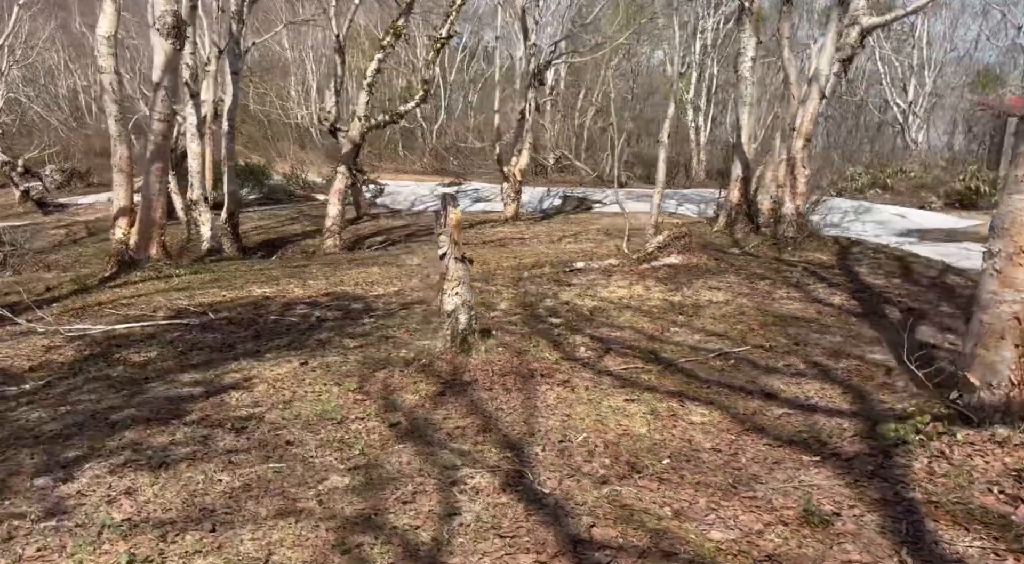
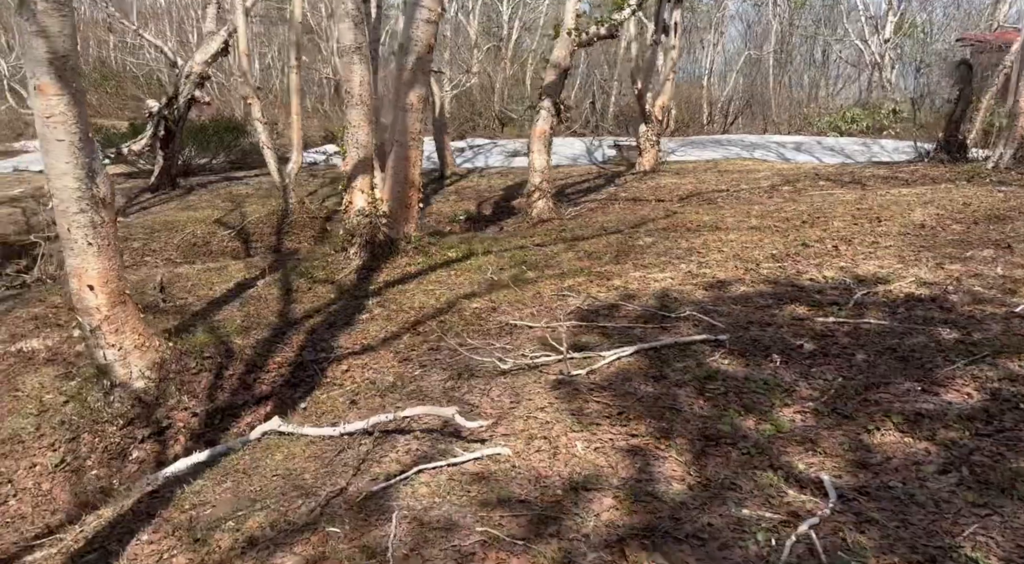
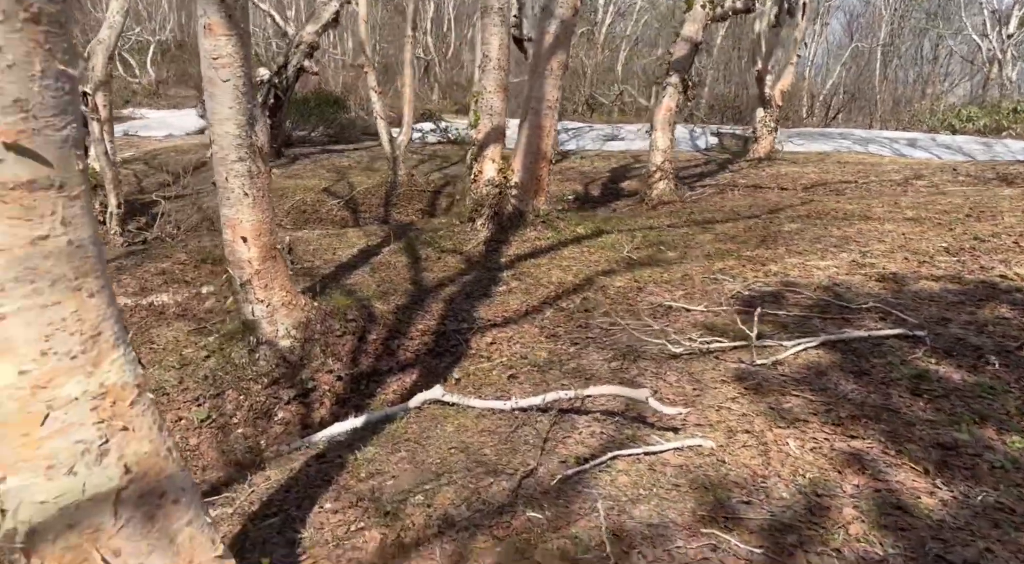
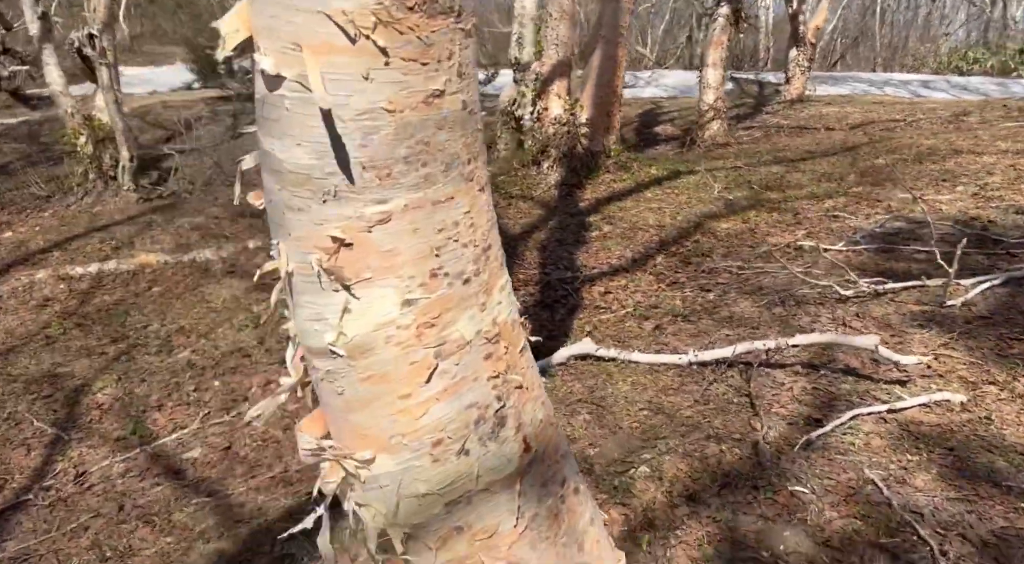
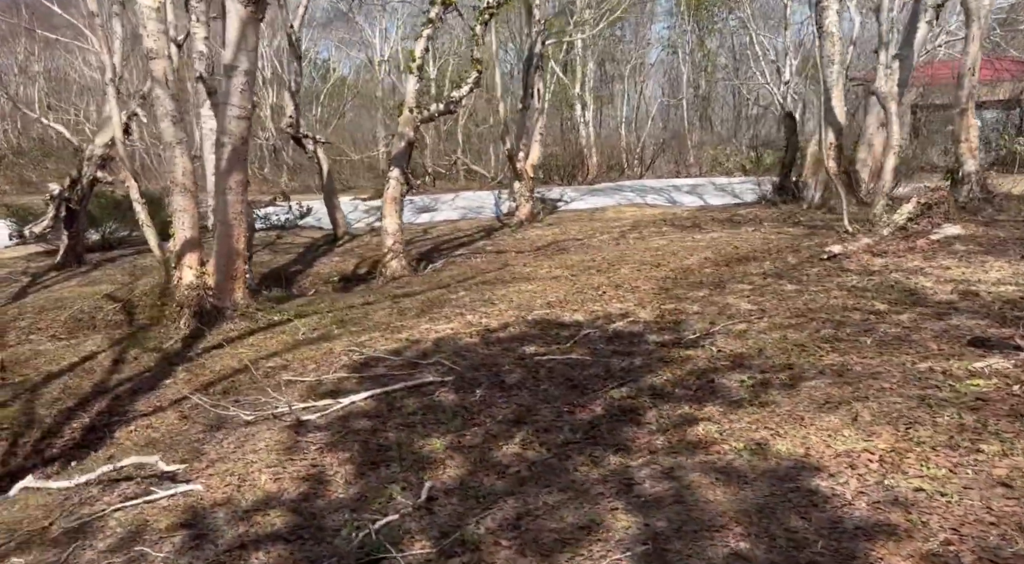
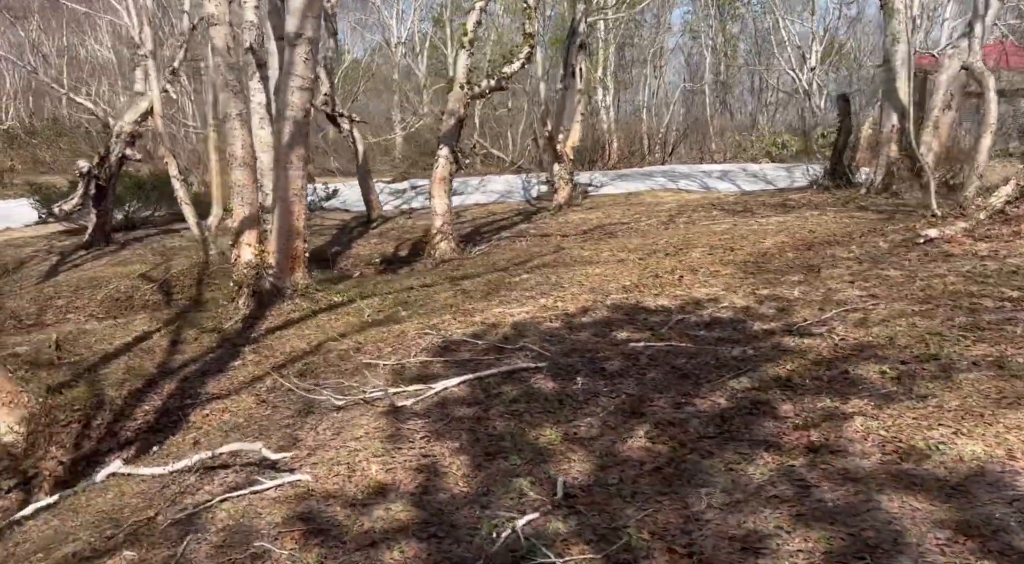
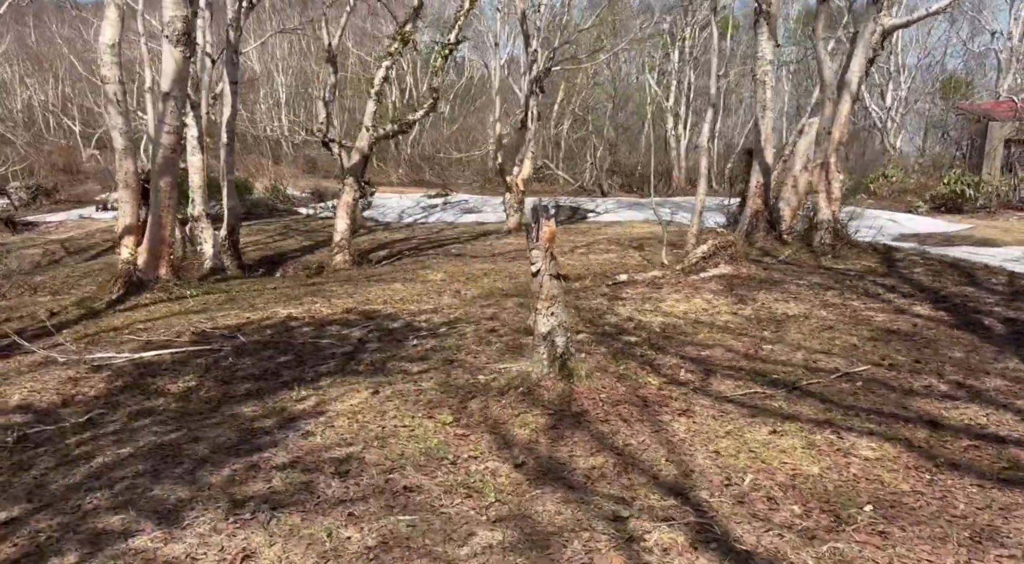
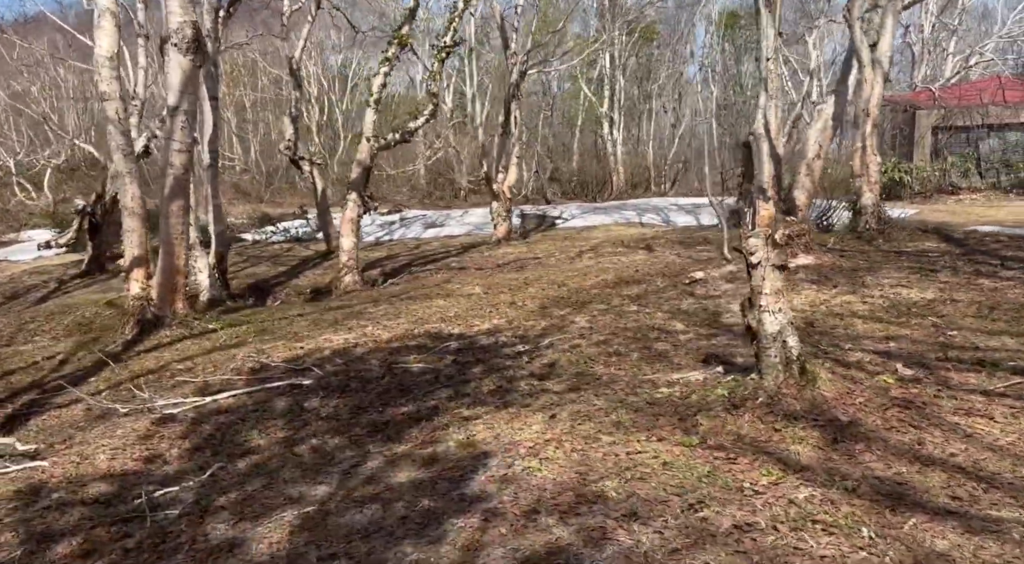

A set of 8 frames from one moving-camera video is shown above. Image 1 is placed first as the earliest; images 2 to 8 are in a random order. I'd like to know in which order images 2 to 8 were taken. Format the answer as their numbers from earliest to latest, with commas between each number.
7, 8, 5, 6, 2, 3, 4
